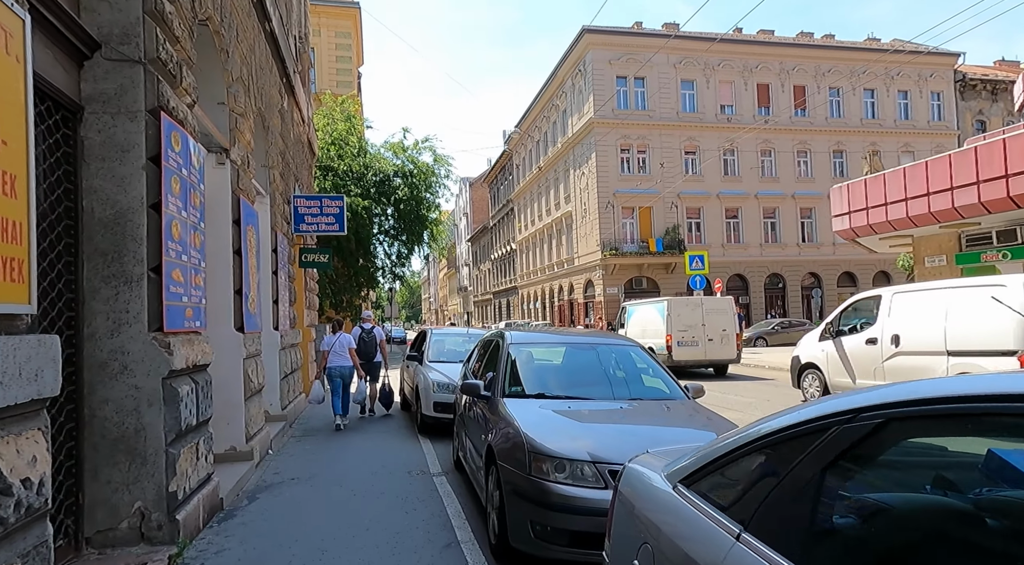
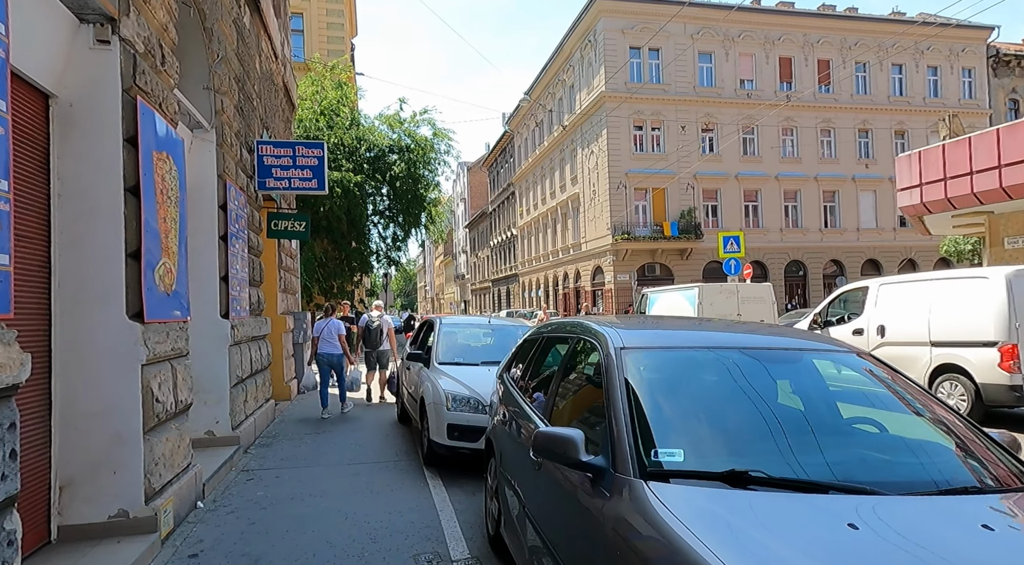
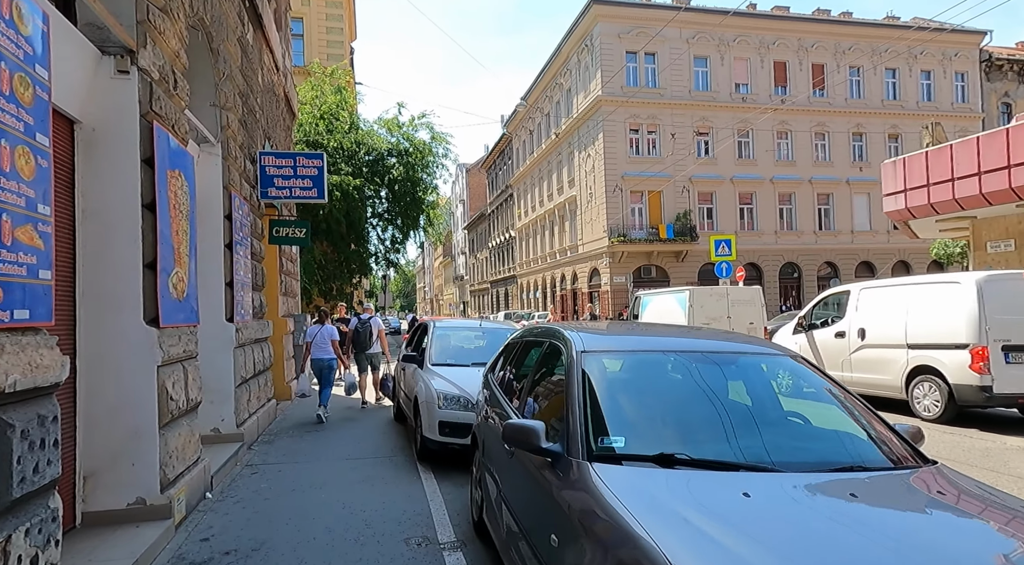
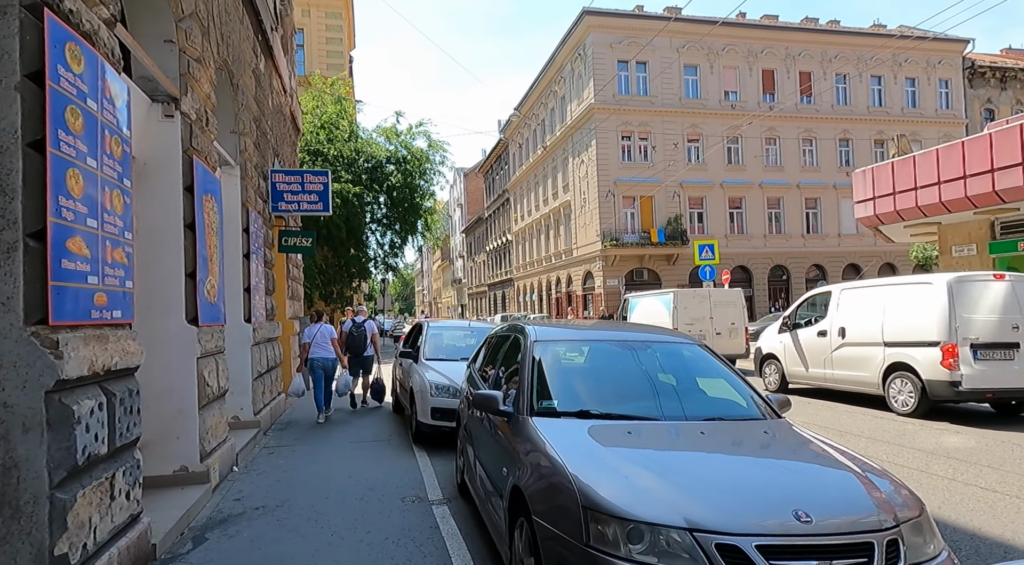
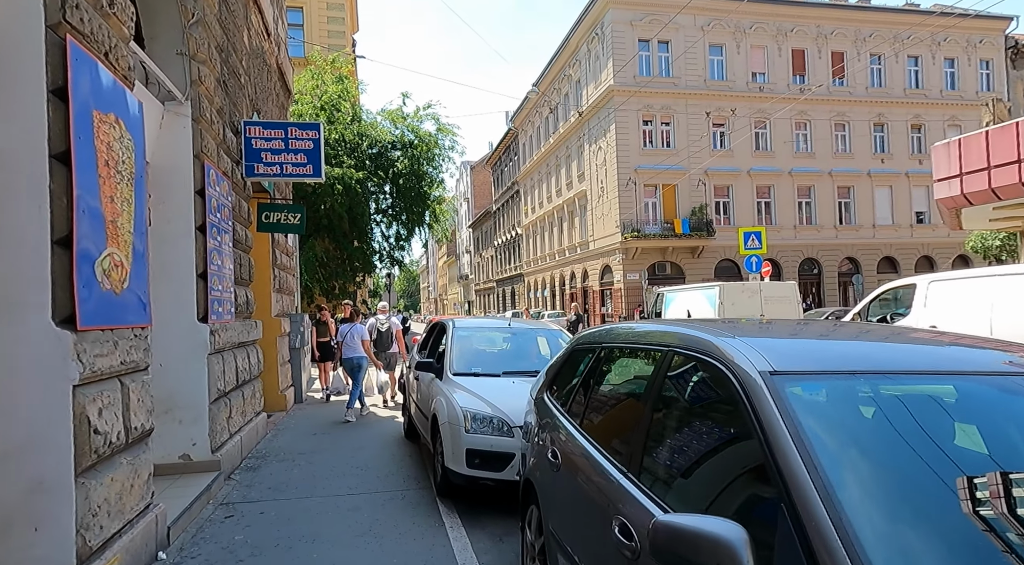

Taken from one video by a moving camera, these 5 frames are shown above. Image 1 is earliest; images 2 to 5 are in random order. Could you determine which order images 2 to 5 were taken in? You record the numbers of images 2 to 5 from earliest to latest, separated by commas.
4, 3, 2, 5
